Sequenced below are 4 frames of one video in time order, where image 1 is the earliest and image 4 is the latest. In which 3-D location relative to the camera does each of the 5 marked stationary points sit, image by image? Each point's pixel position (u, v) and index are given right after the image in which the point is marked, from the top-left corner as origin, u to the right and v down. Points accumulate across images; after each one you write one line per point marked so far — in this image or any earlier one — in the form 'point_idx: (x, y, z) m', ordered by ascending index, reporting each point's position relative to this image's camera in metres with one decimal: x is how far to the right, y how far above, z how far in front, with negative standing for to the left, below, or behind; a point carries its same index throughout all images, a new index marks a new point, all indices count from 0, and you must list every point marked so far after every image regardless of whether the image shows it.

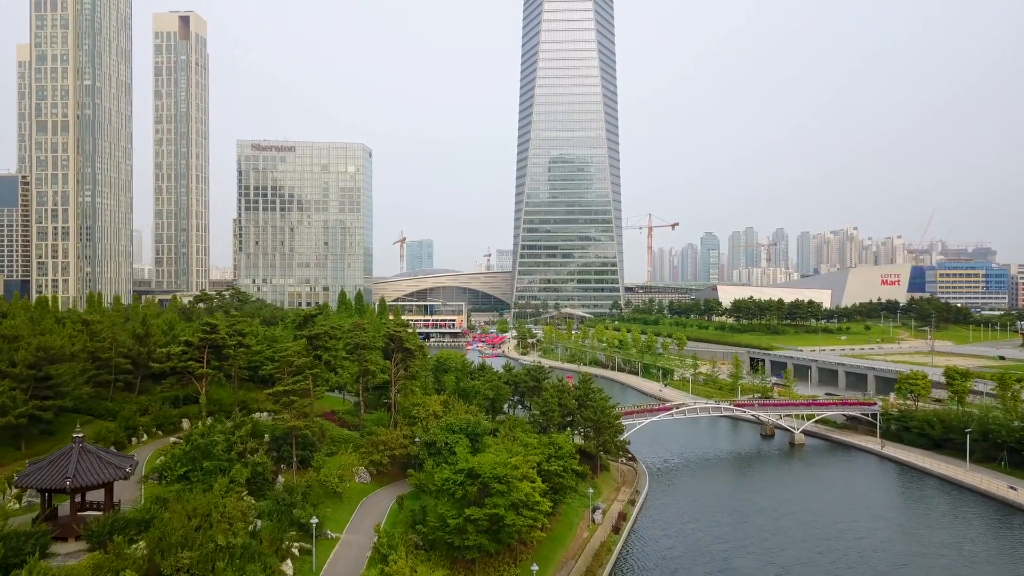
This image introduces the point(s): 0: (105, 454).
0: (-12.9, -5.3, +19.9) m
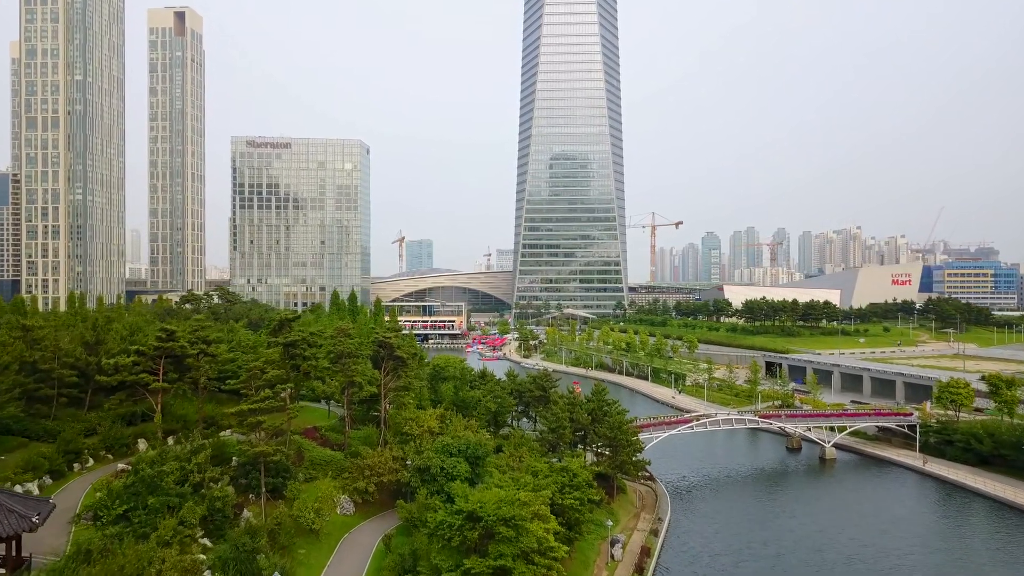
0: (-12.6, -5.3, +15.7) m
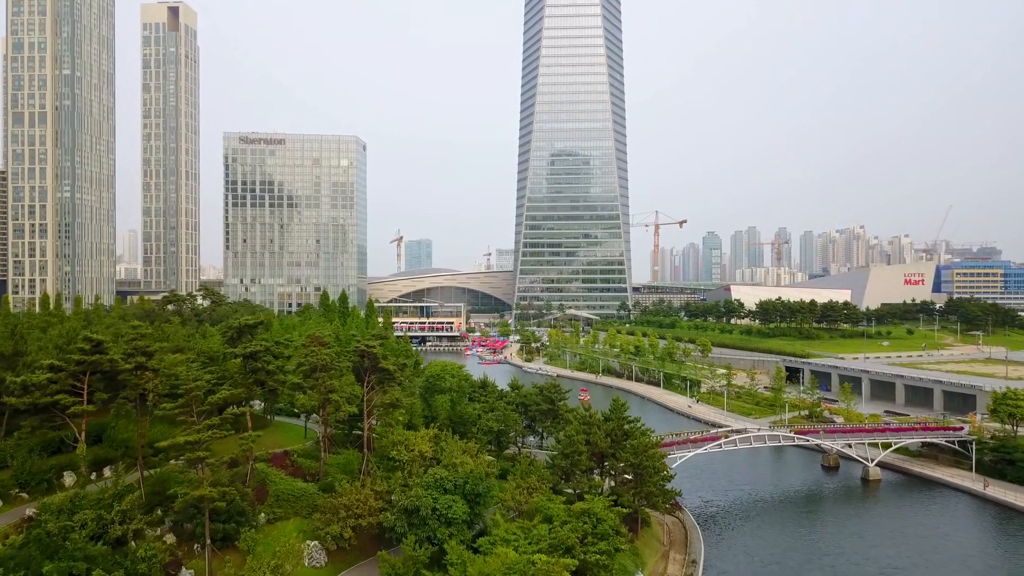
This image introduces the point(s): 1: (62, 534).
0: (-12.3, -5.2, +10.9) m
1: (-11.4, -6.2, +15.9) m
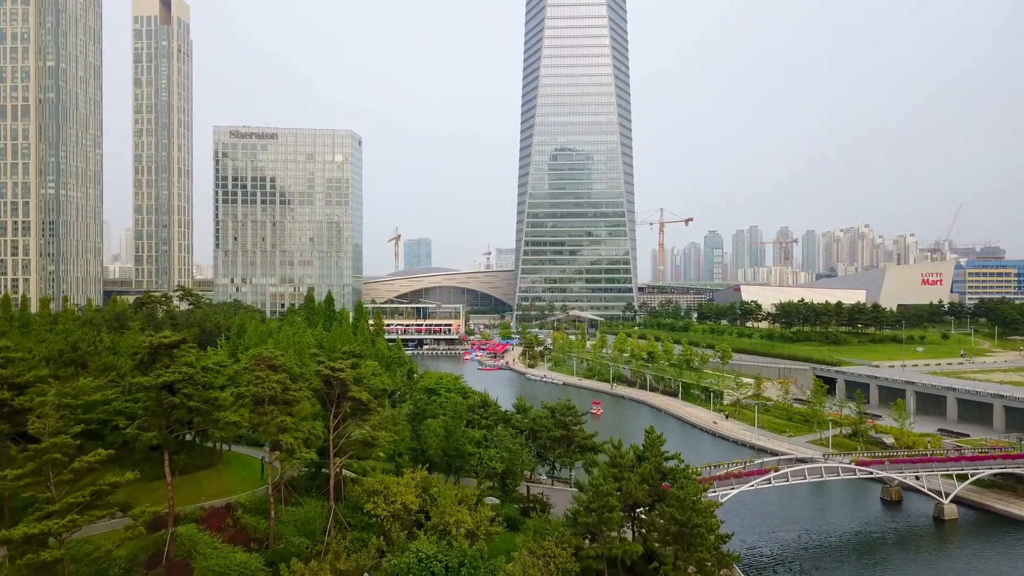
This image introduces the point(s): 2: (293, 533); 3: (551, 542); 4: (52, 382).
0: (-11.9, -5.4, +4.6) m
1: (-11.0, -6.3, +9.6) m
2: (-6.8, -7.6, +19.4) m
3: (+1.3, -7.8, +19.3) m
4: (-13.2, -2.7, +18.0) m
